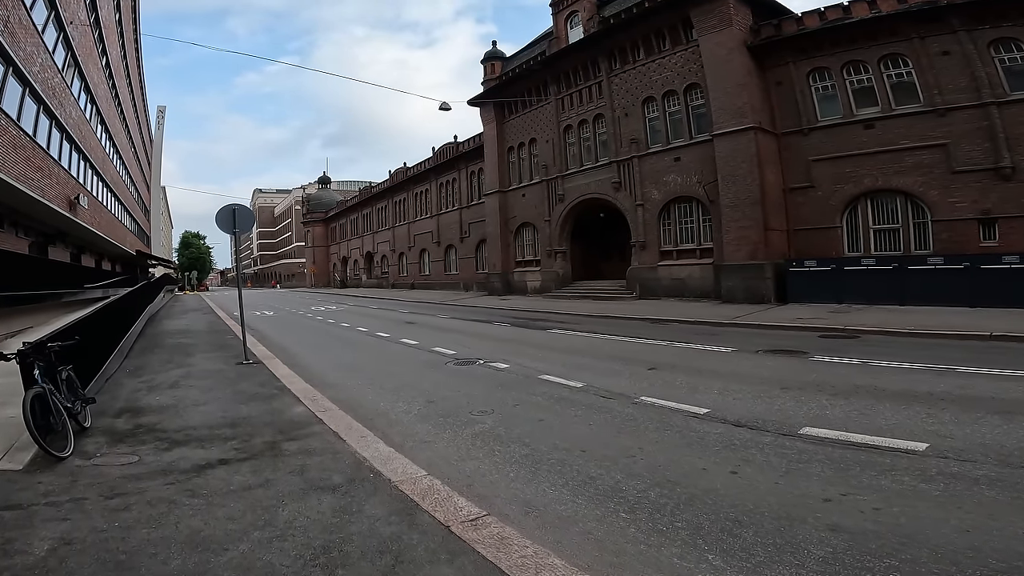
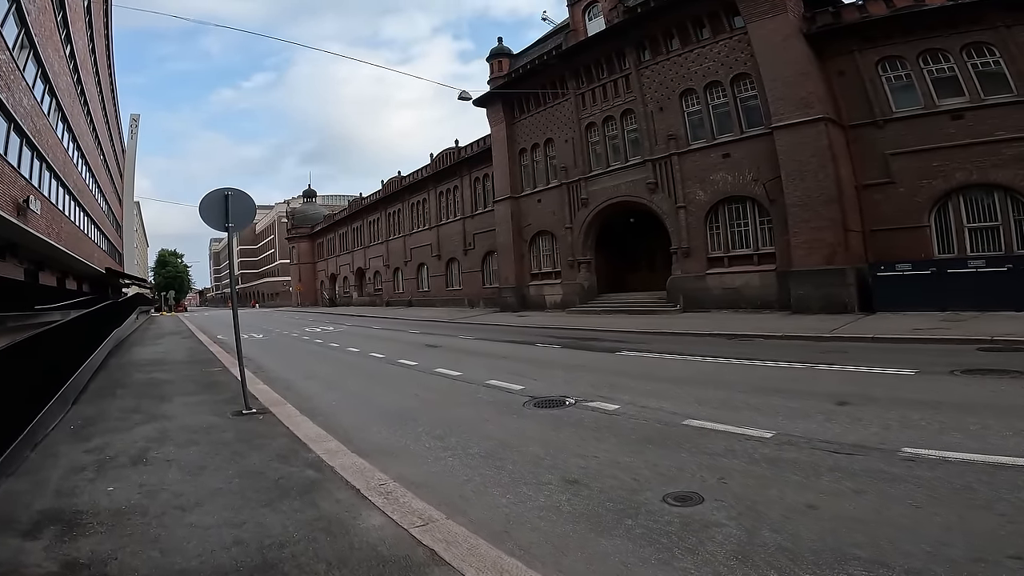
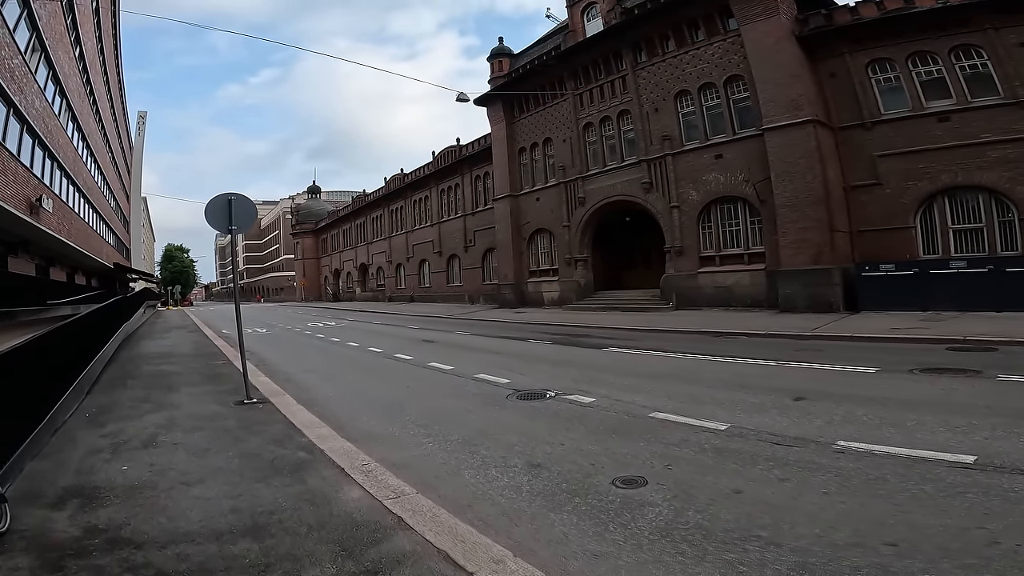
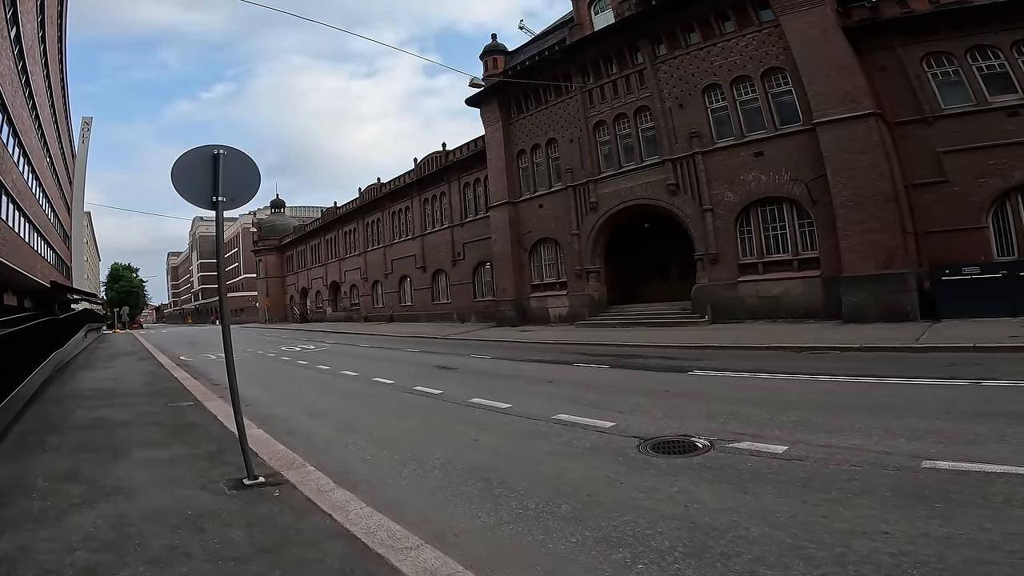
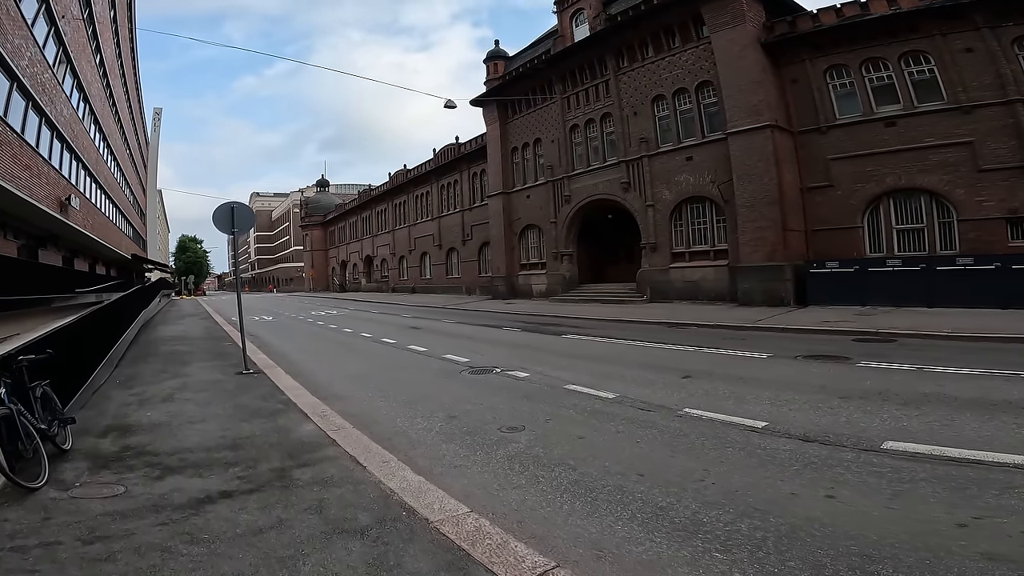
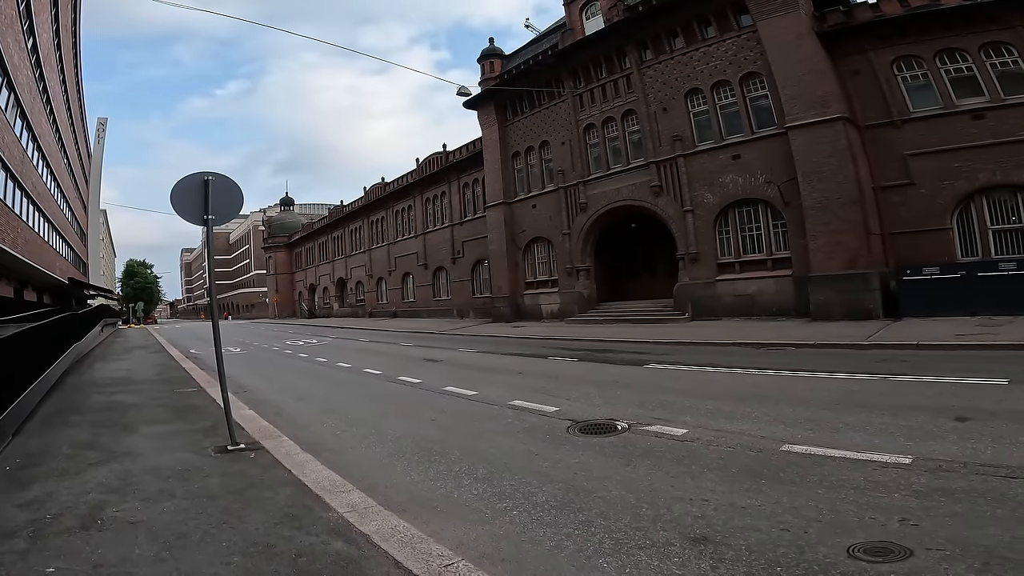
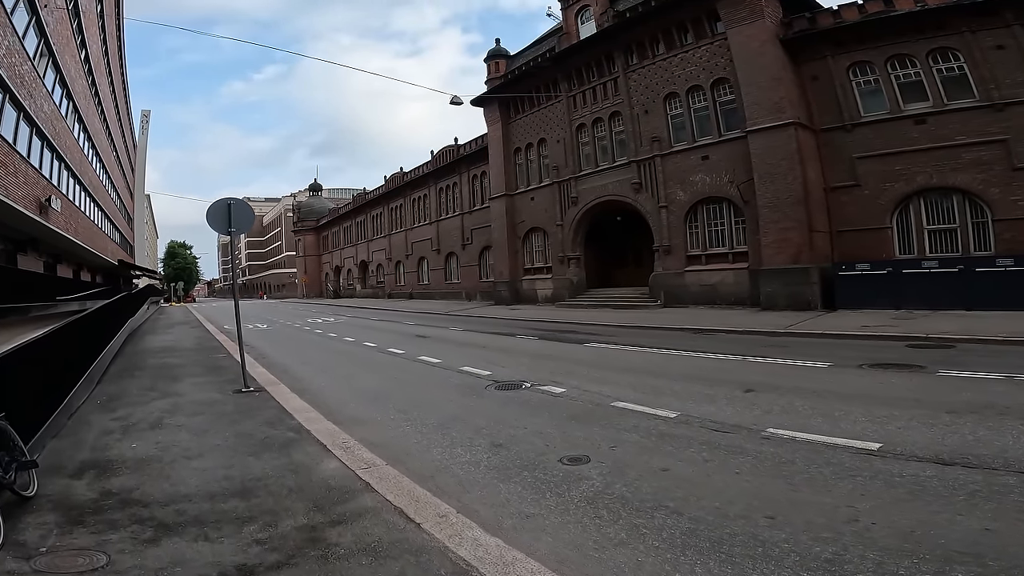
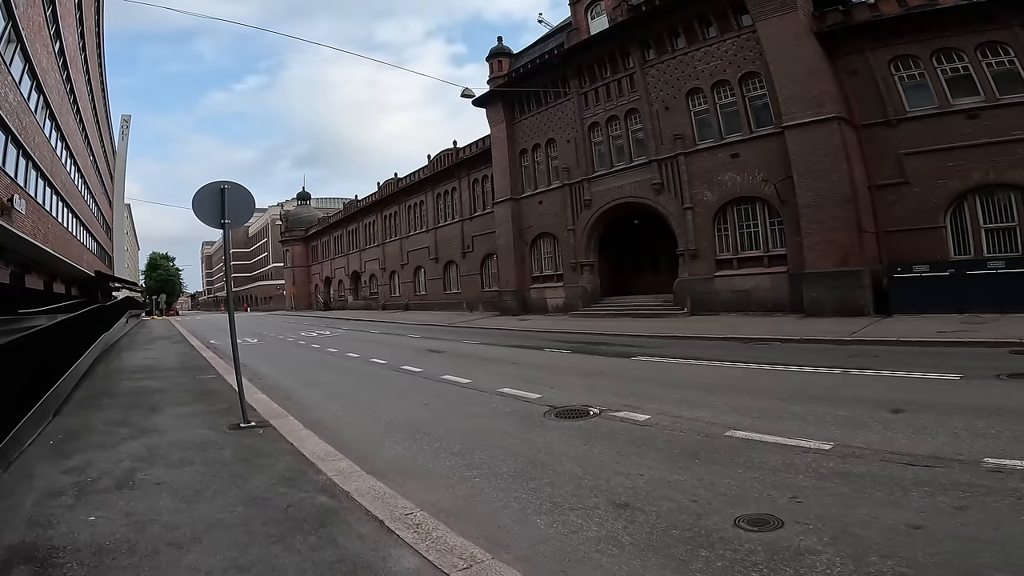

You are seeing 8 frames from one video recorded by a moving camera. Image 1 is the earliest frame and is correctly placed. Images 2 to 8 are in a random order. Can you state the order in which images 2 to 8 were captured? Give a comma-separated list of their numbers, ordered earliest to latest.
5, 7, 3, 2, 8, 6, 4
